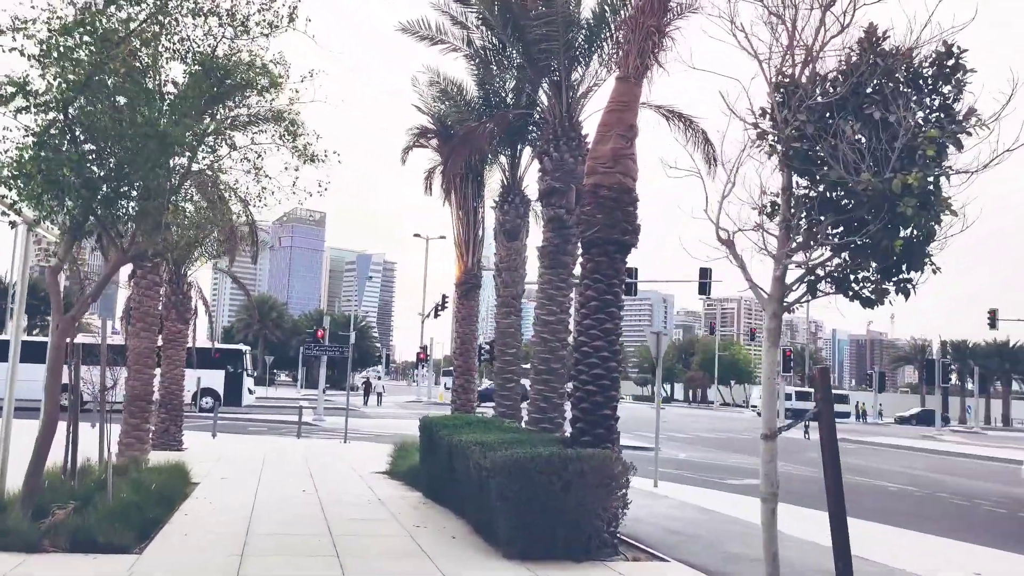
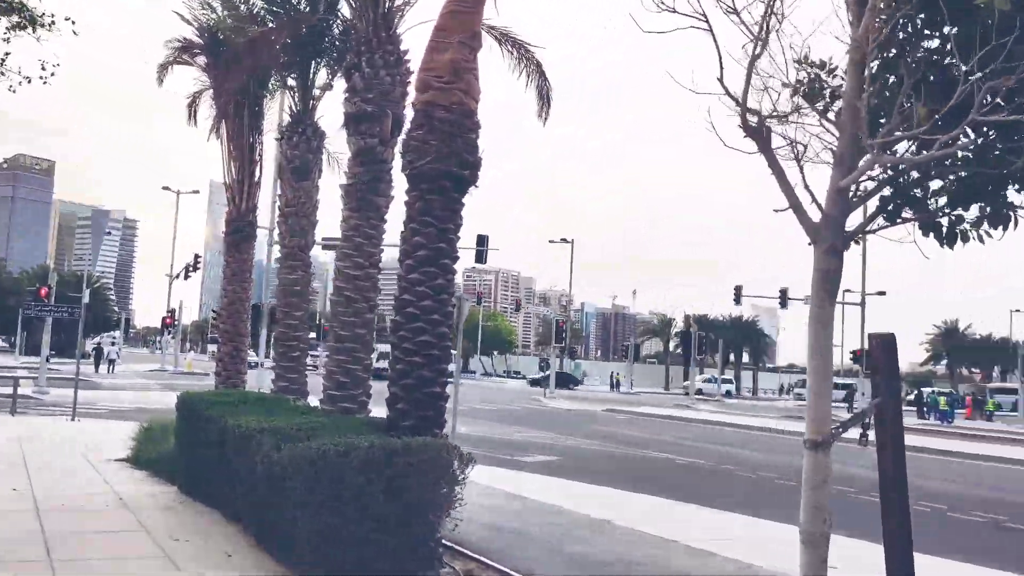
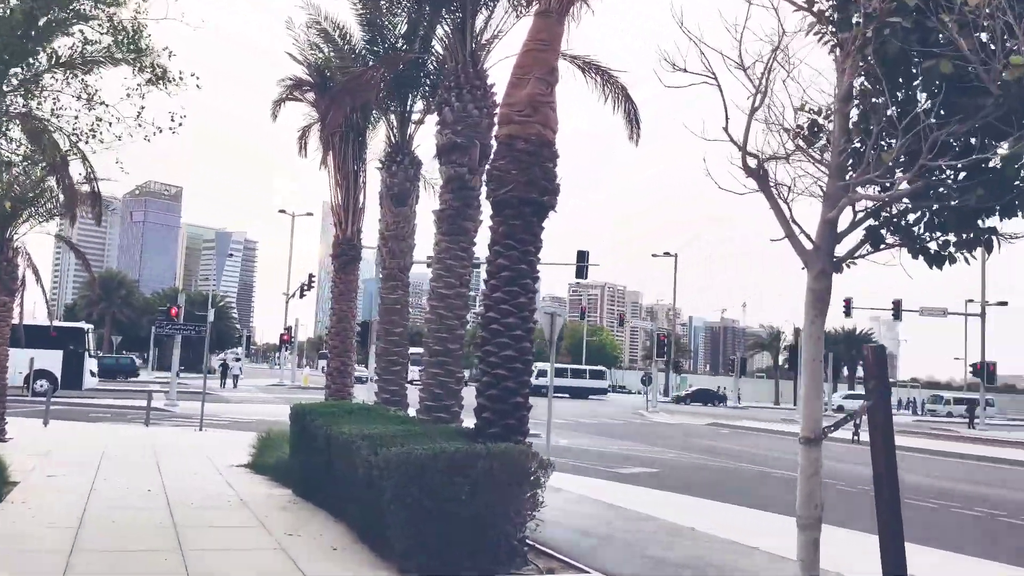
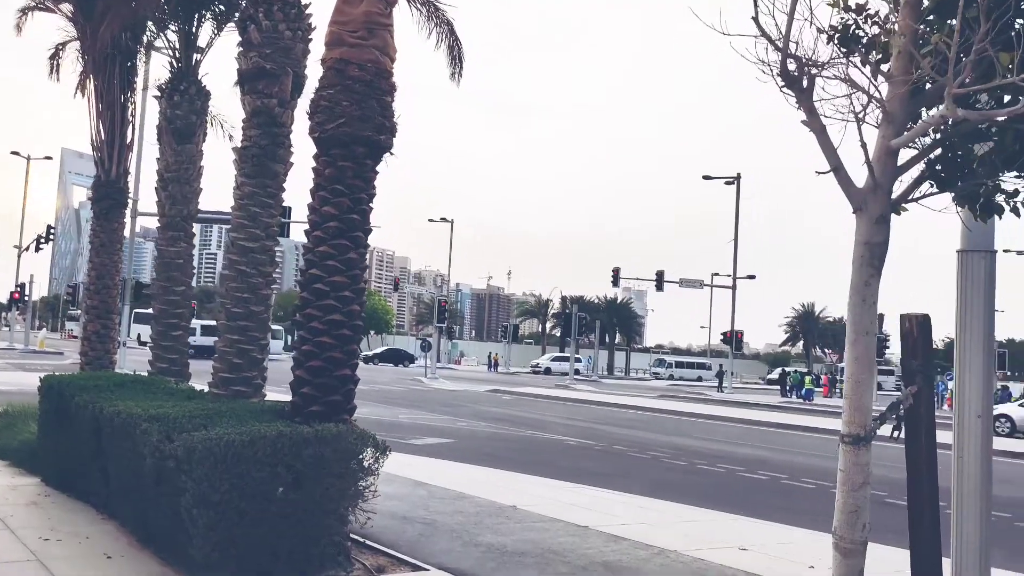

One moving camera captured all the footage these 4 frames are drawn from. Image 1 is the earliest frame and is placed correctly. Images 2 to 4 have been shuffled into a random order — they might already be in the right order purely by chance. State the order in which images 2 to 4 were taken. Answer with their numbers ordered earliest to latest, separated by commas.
3, 2, 4
